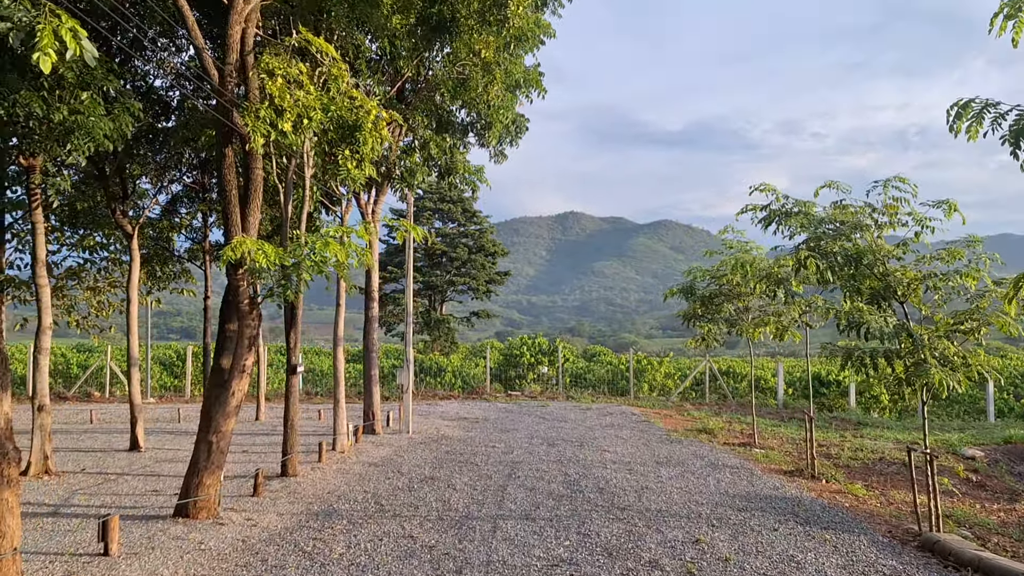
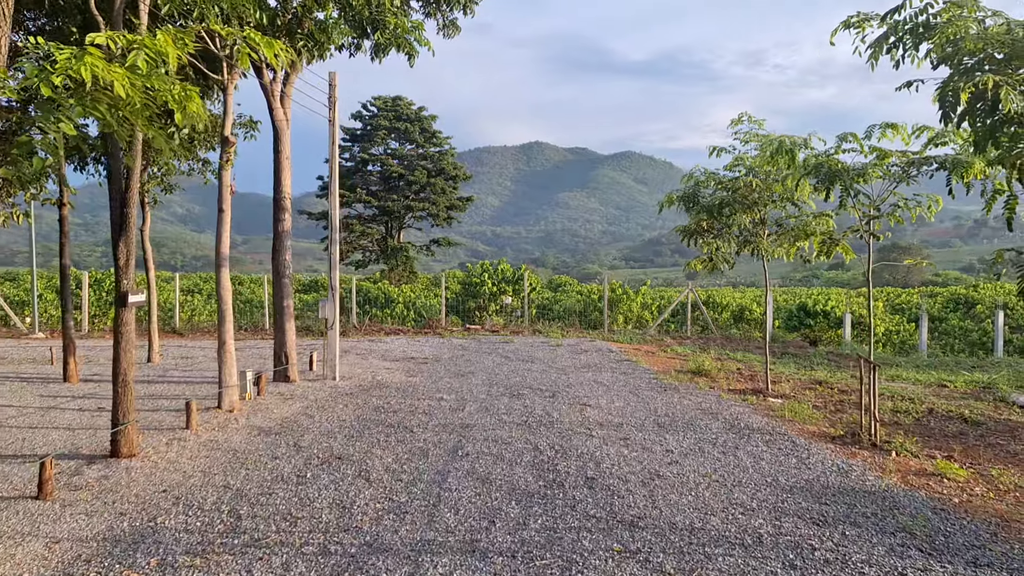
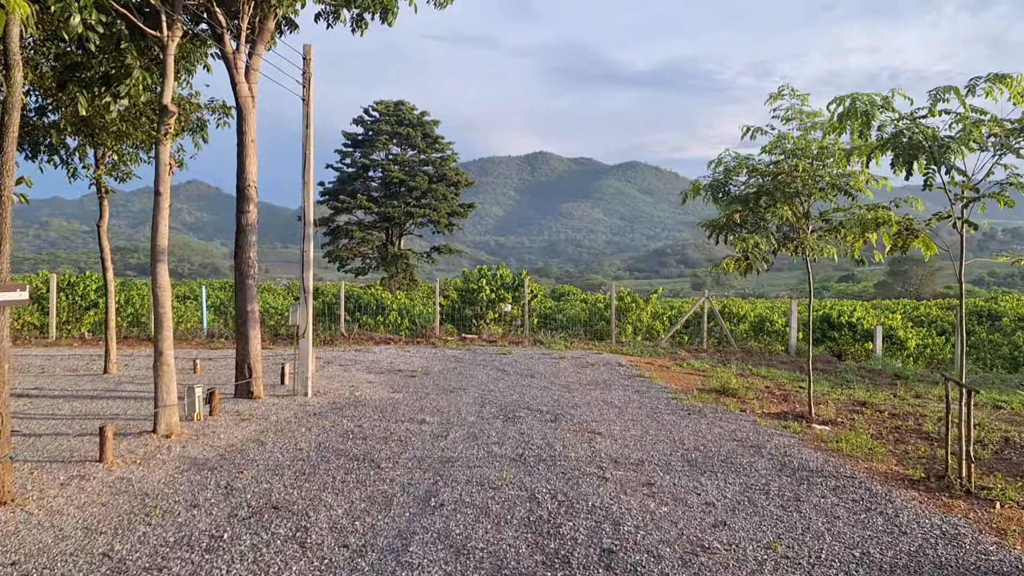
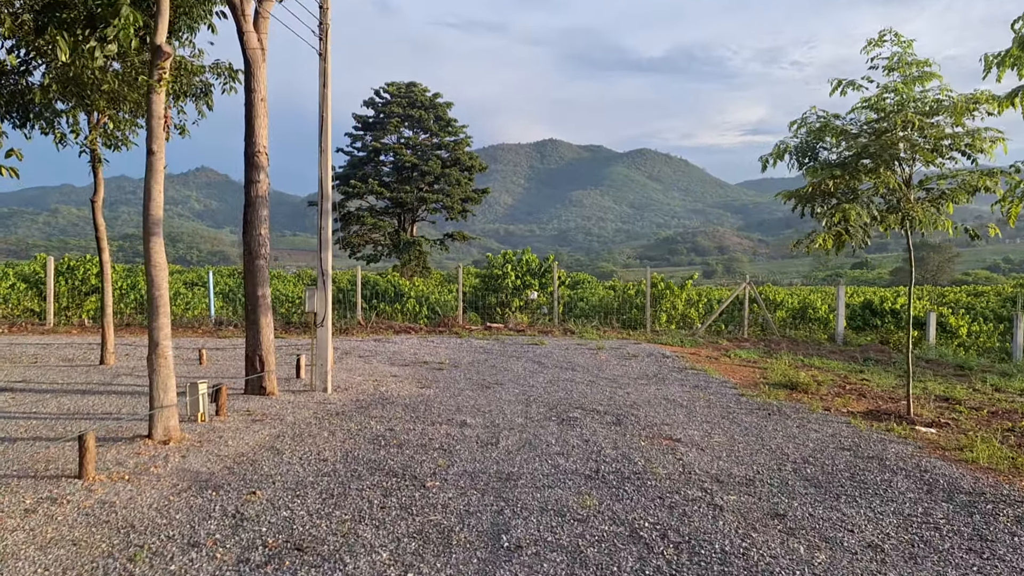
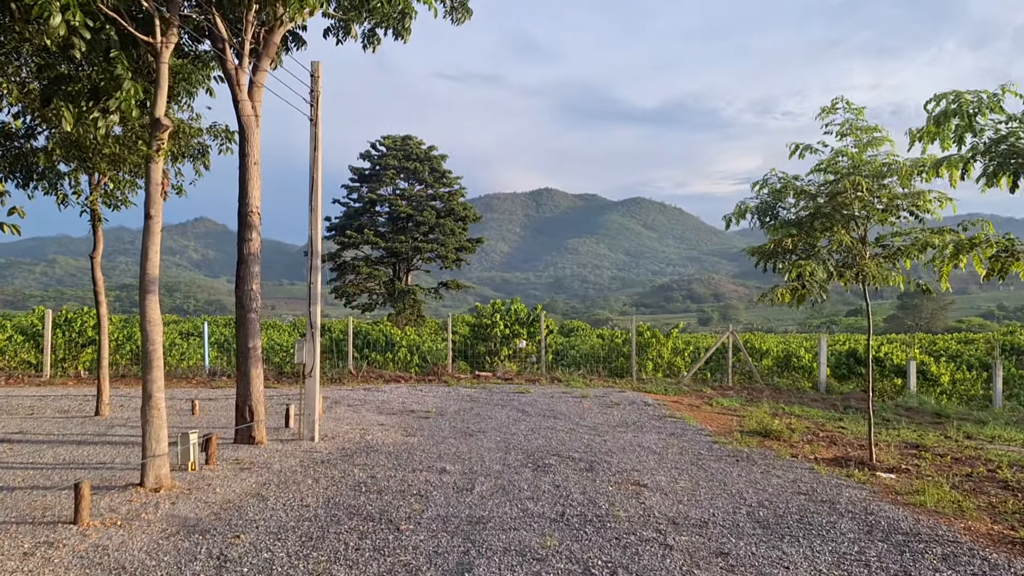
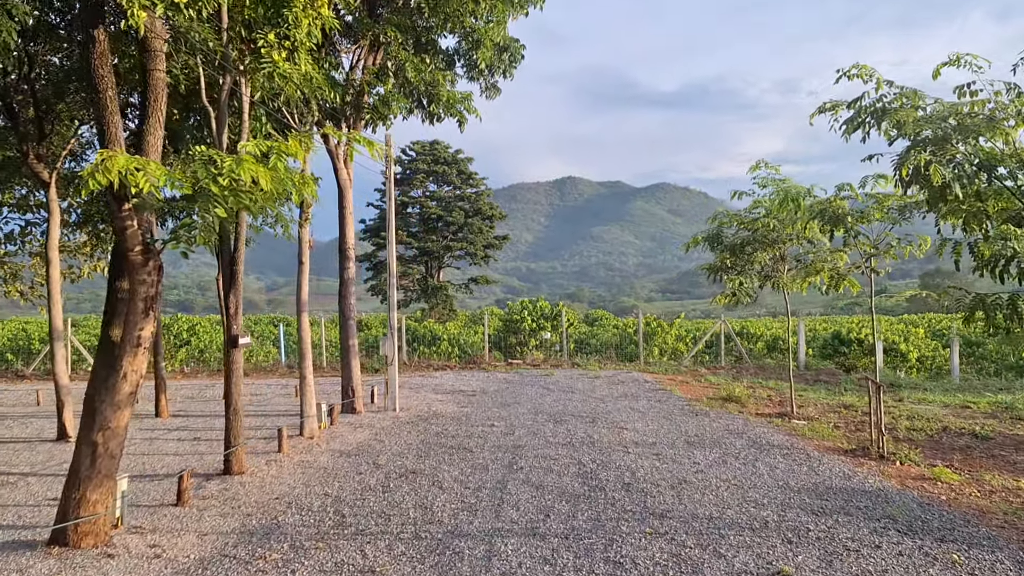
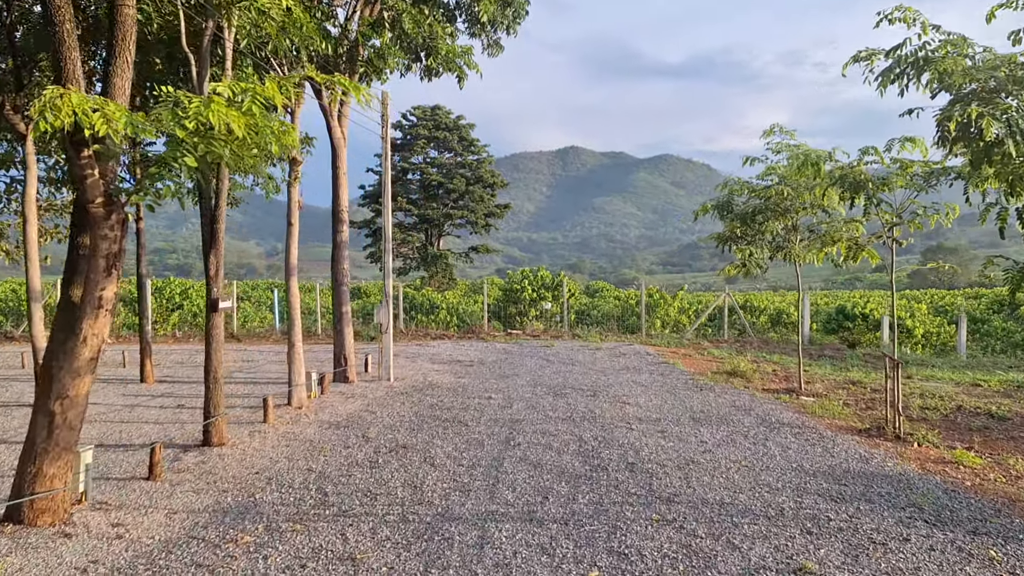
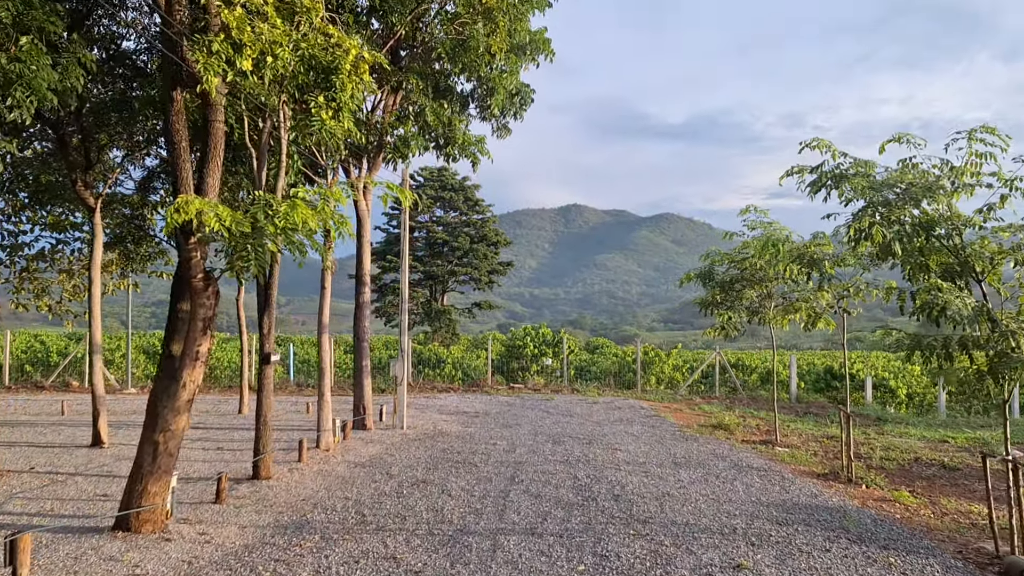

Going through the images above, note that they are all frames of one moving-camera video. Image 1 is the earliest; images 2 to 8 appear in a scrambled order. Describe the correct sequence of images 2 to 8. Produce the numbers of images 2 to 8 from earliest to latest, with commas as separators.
8, 6, 7, 2, 3, 5, 4
